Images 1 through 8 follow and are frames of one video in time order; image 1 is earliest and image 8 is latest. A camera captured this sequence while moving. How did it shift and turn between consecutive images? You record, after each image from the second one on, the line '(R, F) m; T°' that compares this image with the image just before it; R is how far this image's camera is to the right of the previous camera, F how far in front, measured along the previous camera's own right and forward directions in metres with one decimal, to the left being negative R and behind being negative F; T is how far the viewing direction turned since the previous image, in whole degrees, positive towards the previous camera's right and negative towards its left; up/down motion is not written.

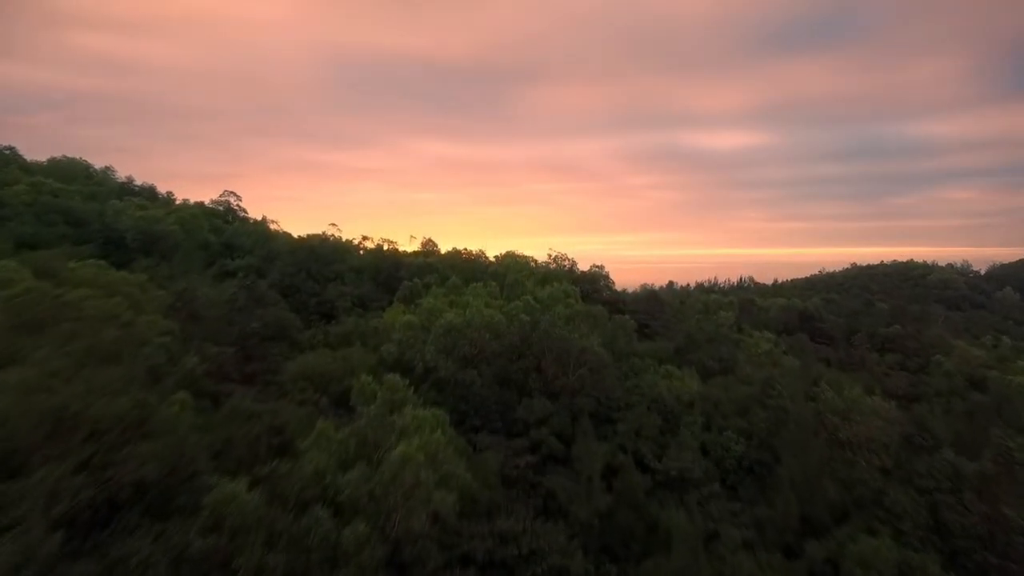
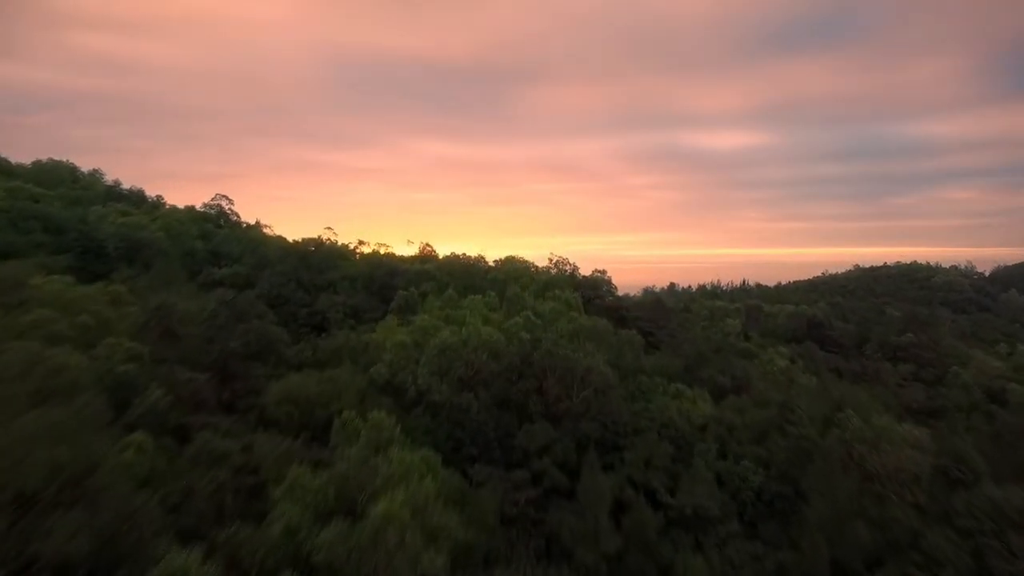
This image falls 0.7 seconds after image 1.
(0.0, +1.1) m; 0°
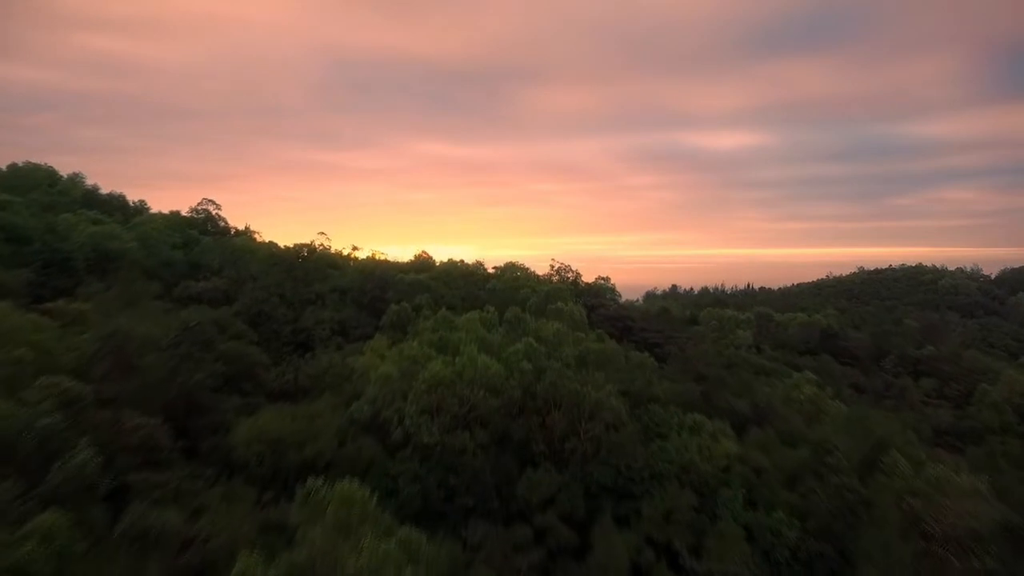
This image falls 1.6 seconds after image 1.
(0.0, +1.6) m; 0°
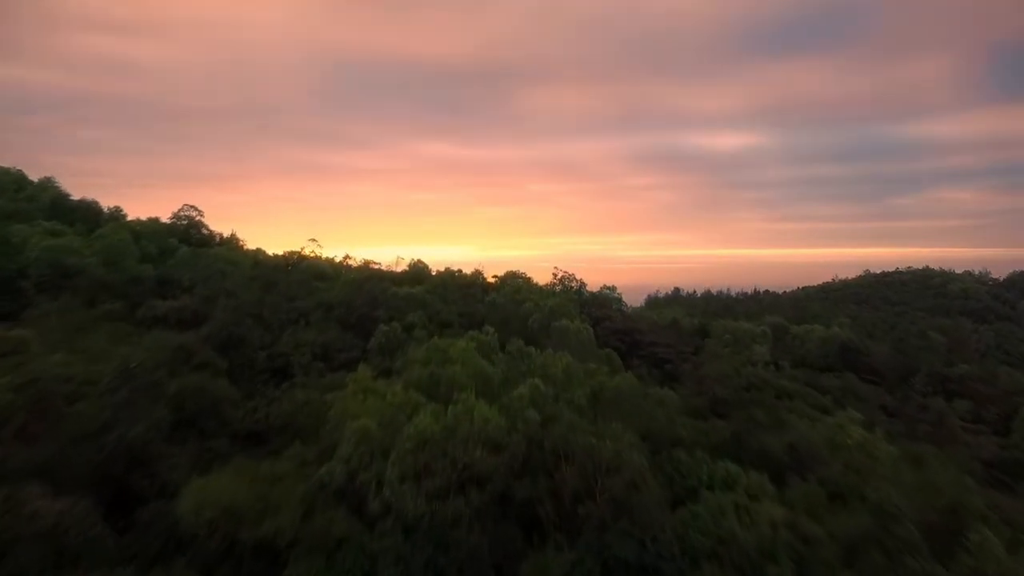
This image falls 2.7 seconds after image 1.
(-0.1, +2.1) m; 0°
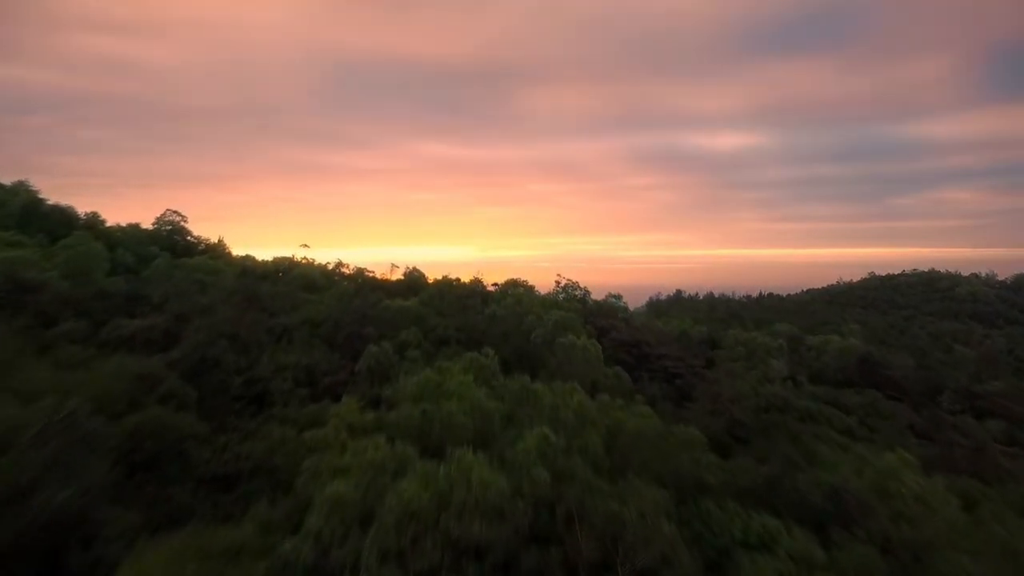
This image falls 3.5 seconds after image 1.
(-0.1, +1.8) m; 0°
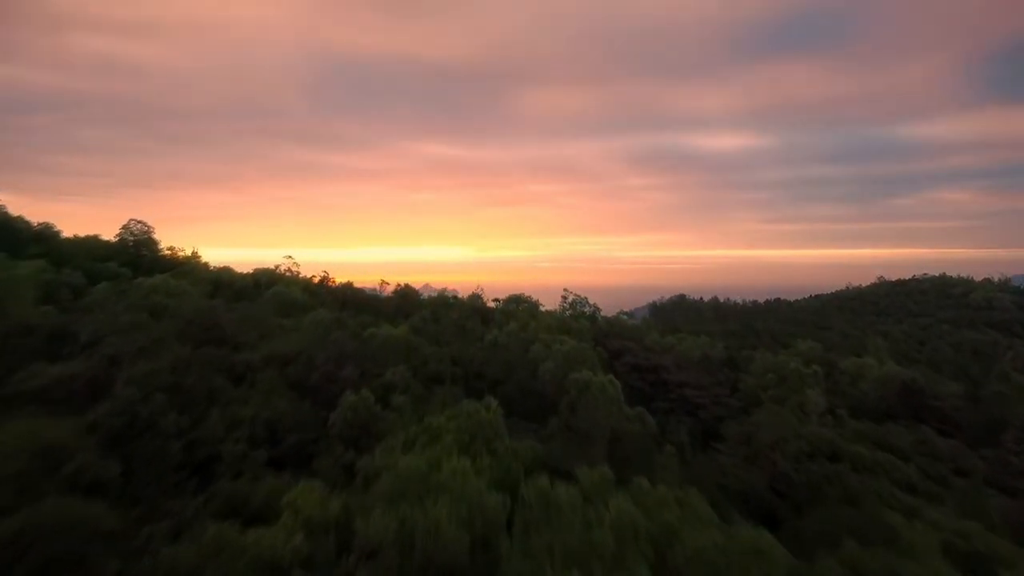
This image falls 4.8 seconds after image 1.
(-0.2, +3.2) m; 0°
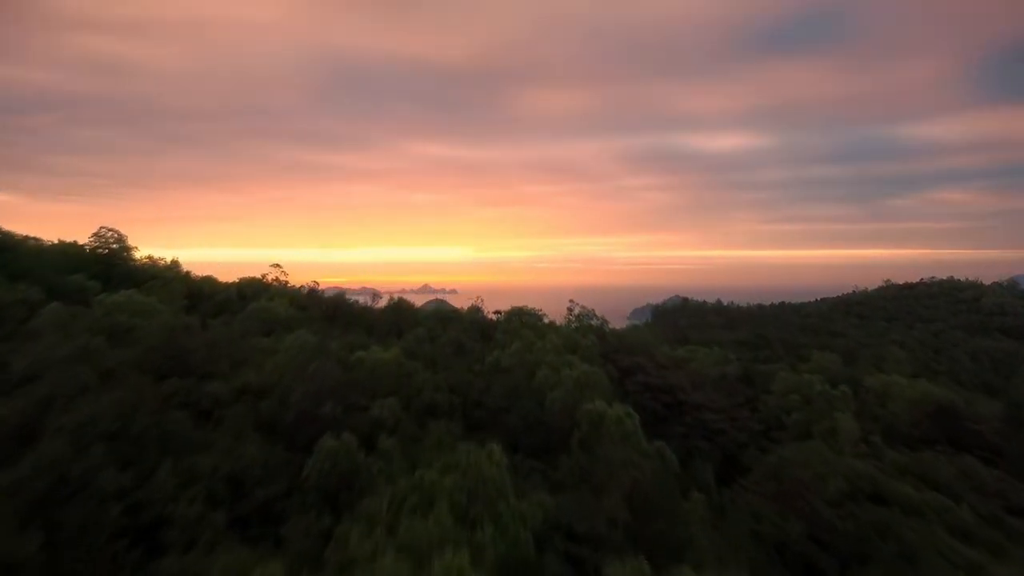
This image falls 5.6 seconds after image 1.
(-0.2, +2.2) m; 0°
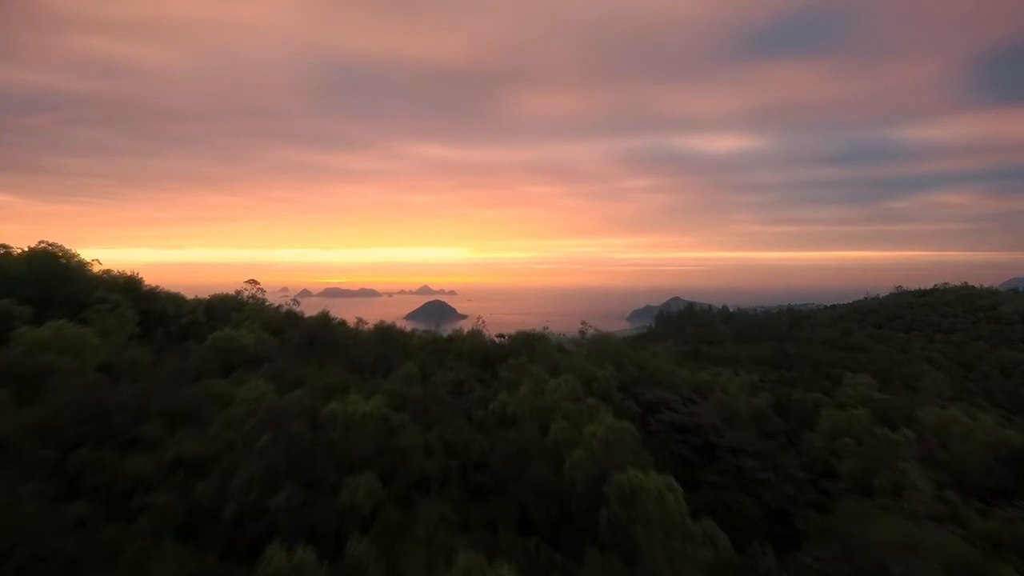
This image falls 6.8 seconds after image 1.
(-0.3, +3.6) m; 0°
